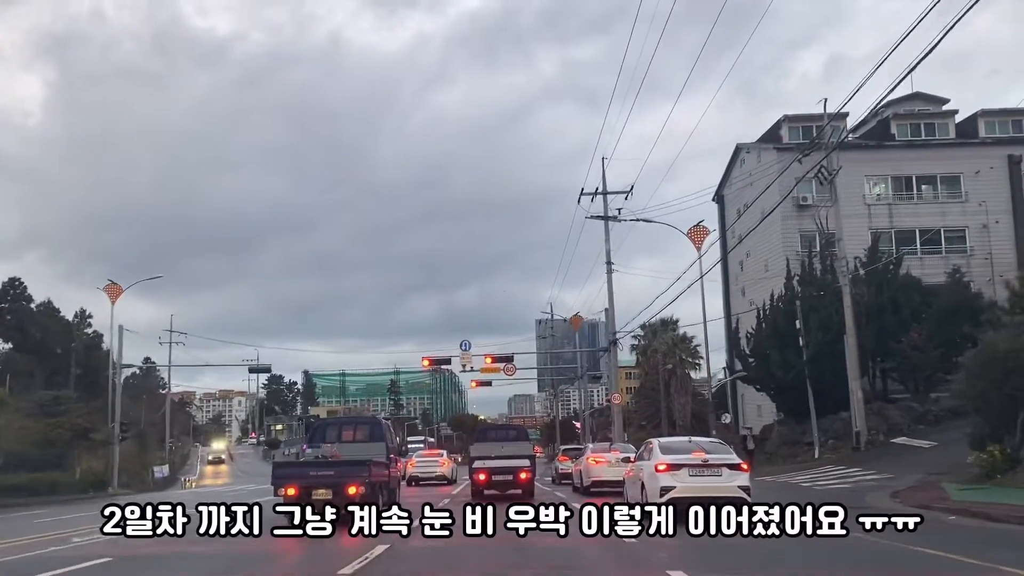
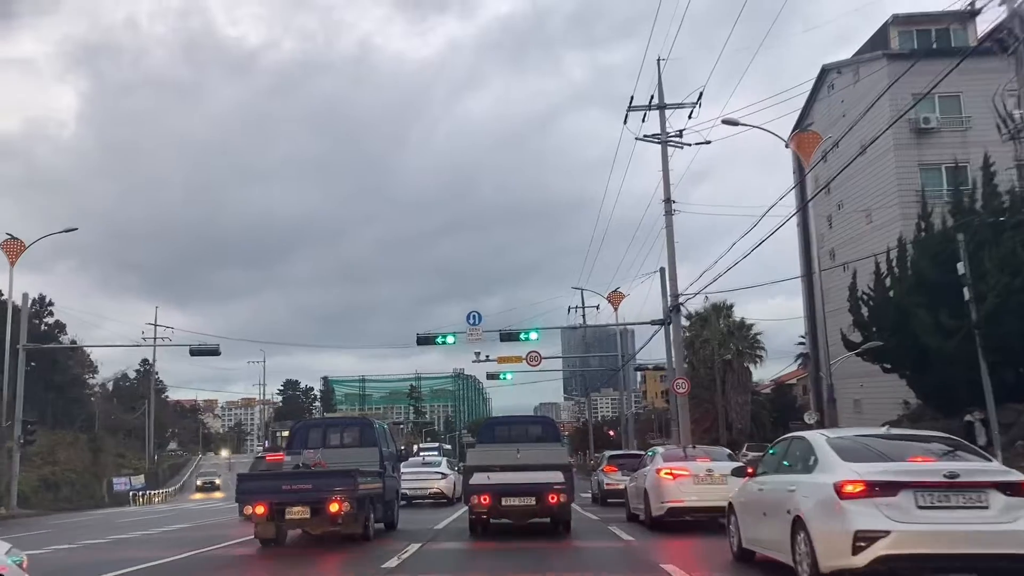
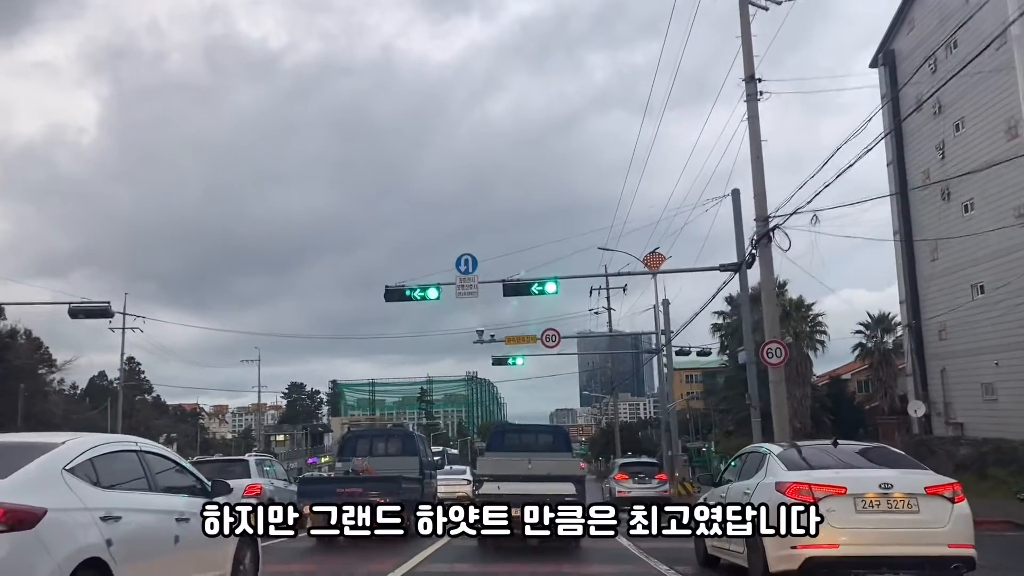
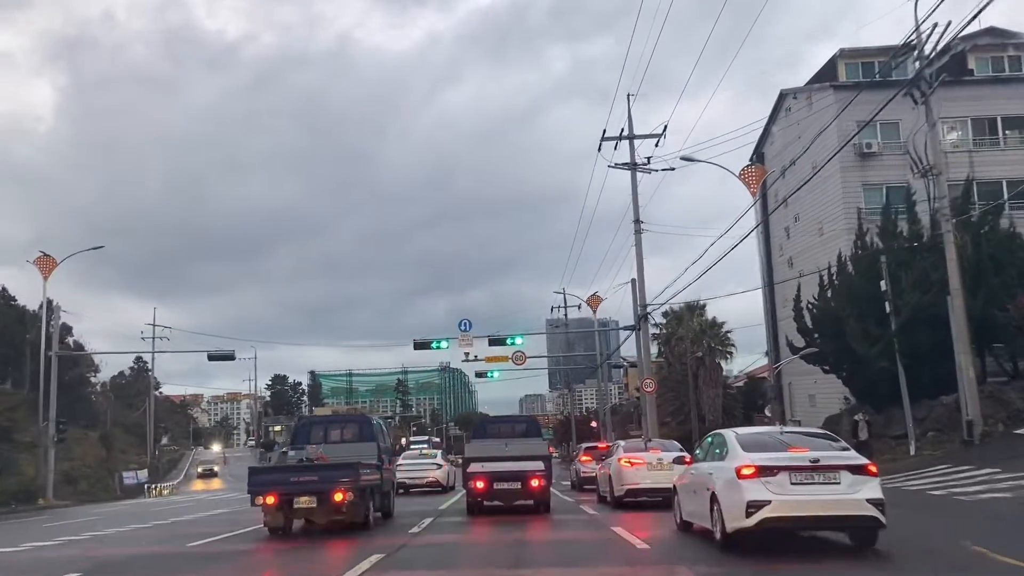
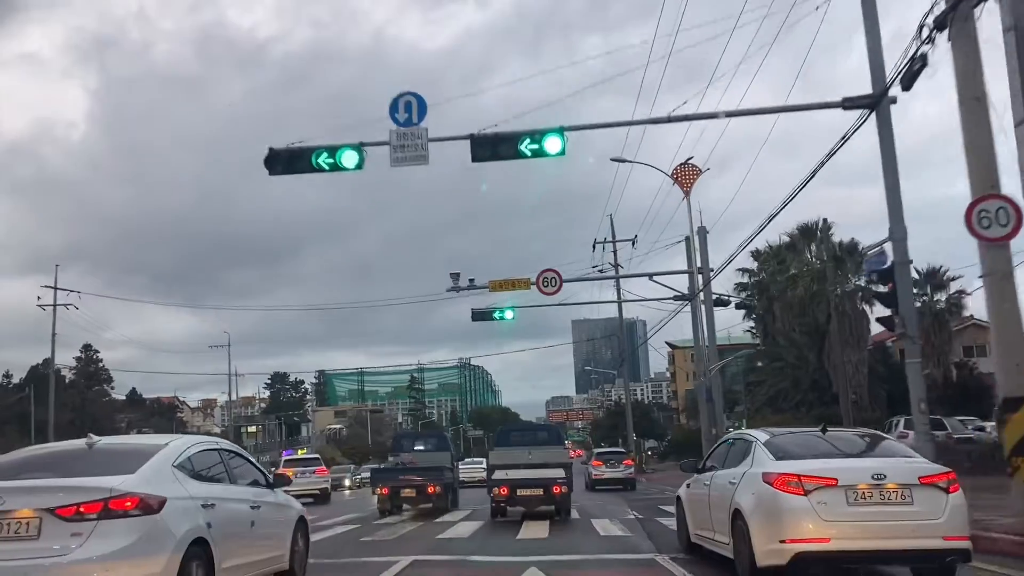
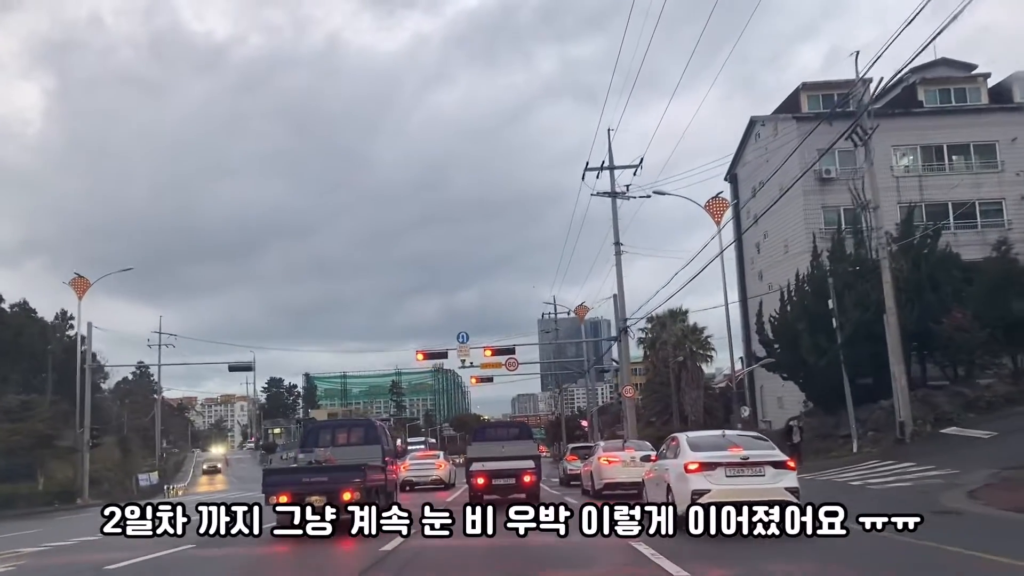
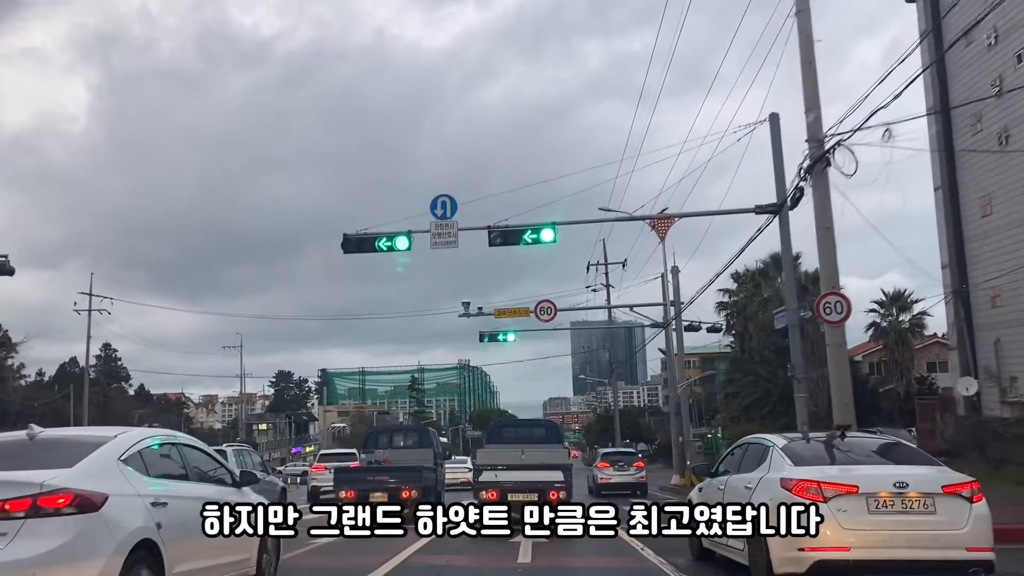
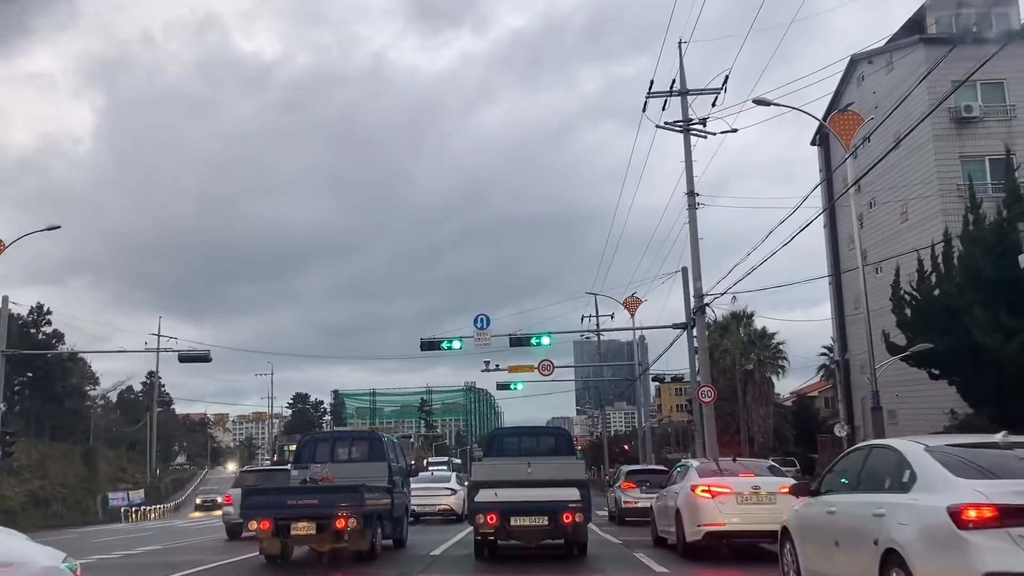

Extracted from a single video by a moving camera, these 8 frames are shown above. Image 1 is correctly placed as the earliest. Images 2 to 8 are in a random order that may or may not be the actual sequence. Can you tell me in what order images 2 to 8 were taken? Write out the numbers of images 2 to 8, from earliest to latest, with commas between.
6, 4, 2, 8, 3, 7, 5
